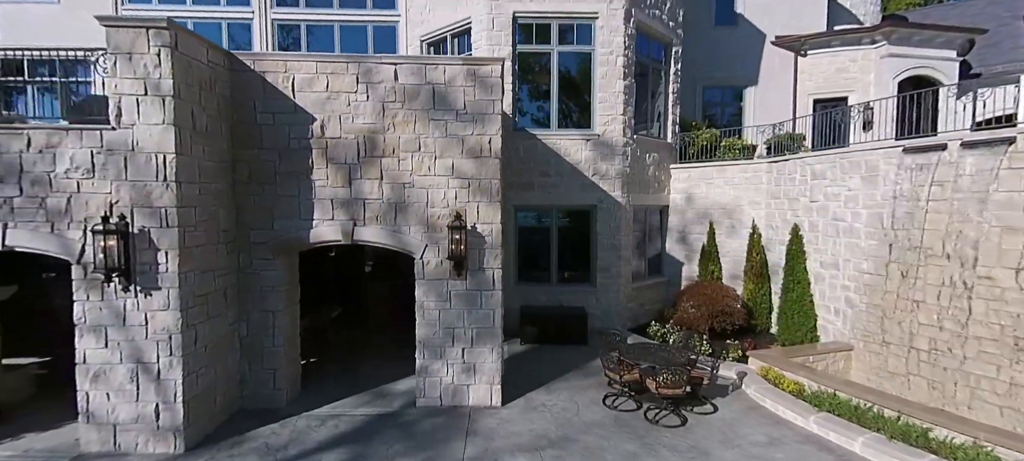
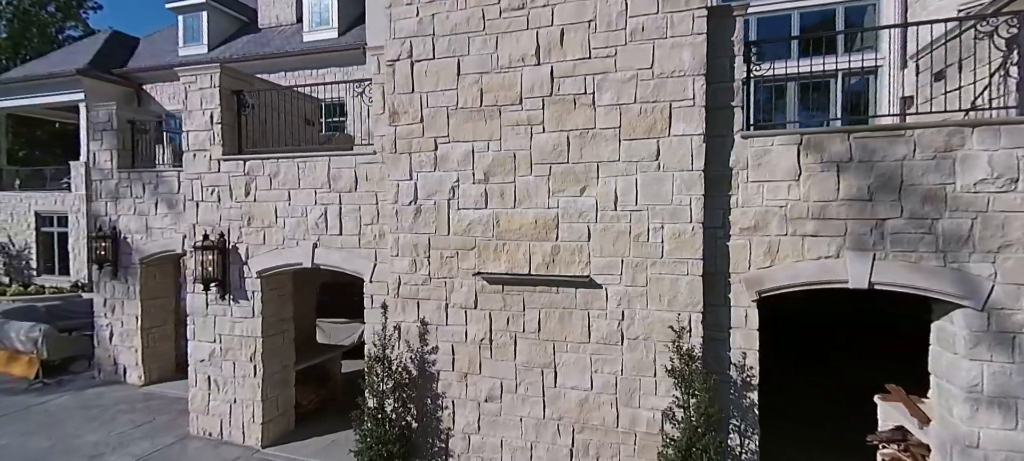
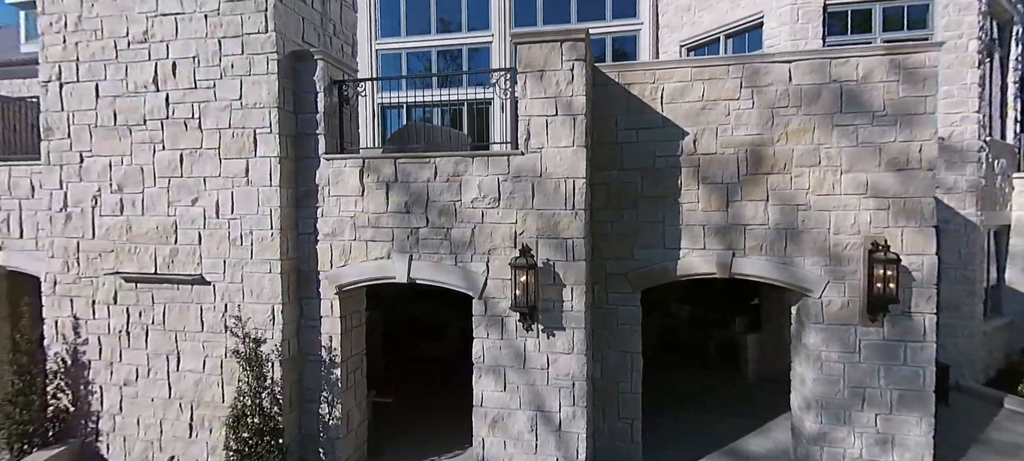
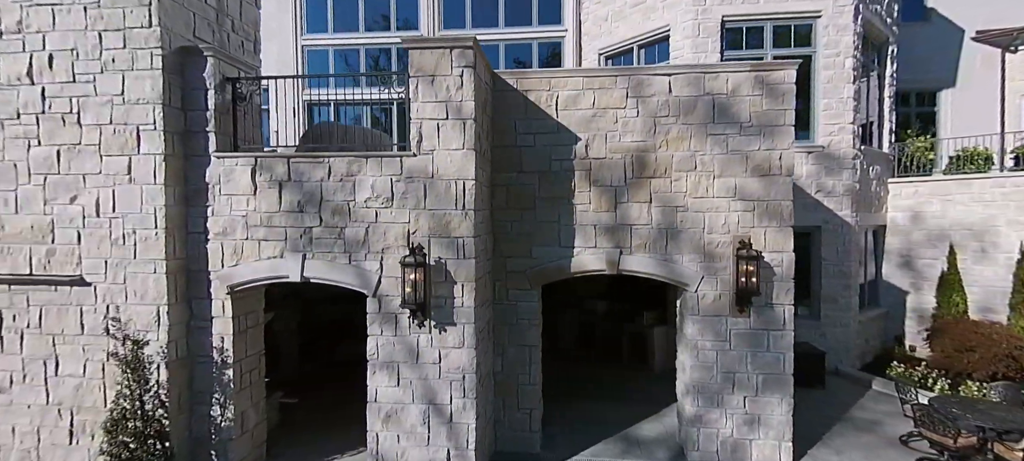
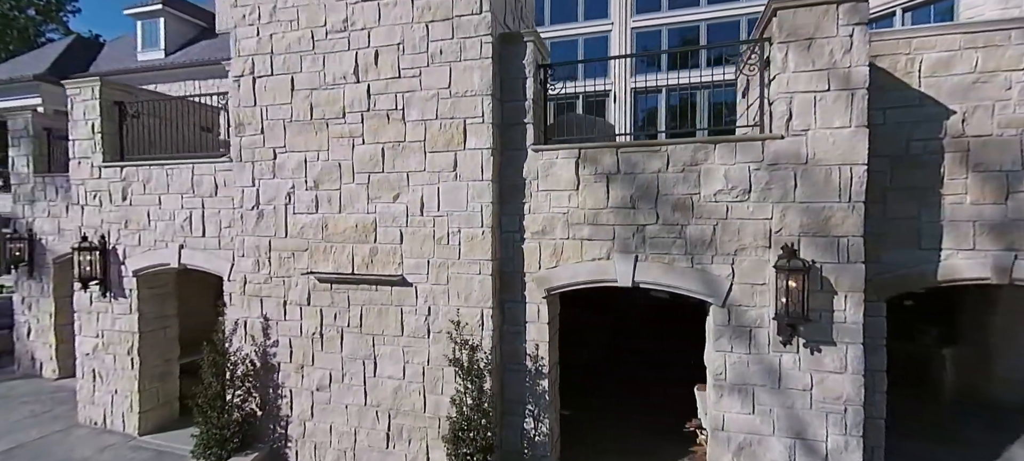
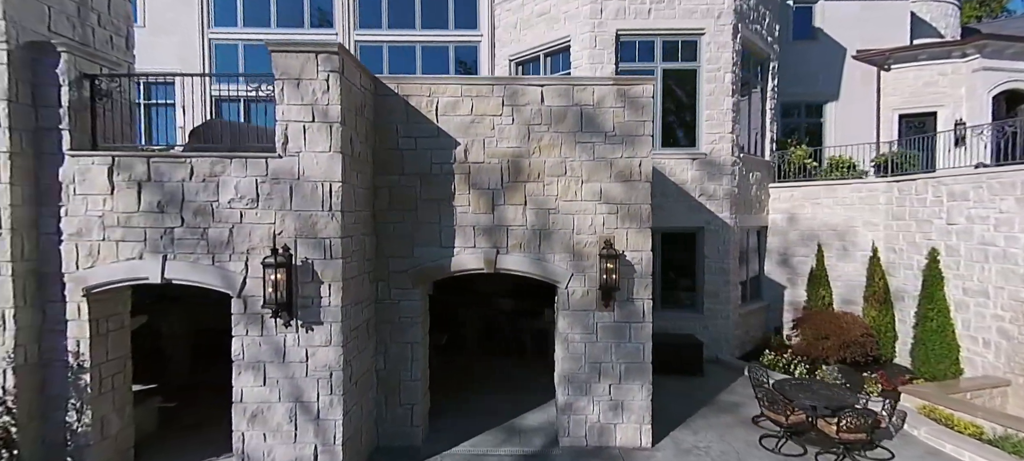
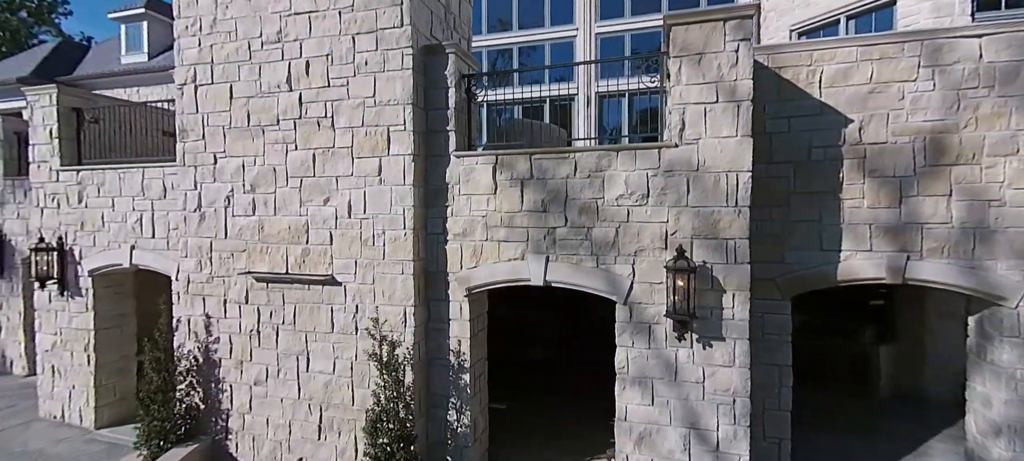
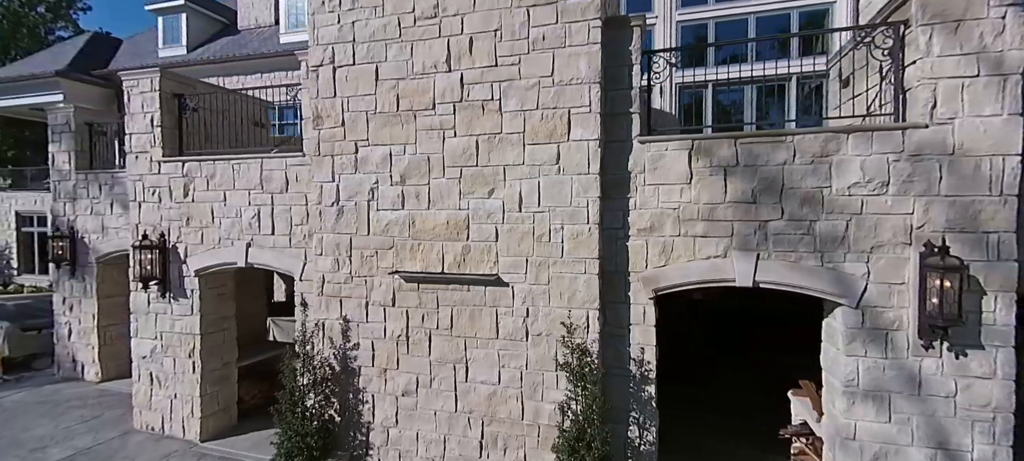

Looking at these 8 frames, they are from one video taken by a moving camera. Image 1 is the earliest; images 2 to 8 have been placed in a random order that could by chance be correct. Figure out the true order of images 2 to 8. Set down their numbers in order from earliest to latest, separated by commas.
6, 4, 3, 7, 5, 8, 2
